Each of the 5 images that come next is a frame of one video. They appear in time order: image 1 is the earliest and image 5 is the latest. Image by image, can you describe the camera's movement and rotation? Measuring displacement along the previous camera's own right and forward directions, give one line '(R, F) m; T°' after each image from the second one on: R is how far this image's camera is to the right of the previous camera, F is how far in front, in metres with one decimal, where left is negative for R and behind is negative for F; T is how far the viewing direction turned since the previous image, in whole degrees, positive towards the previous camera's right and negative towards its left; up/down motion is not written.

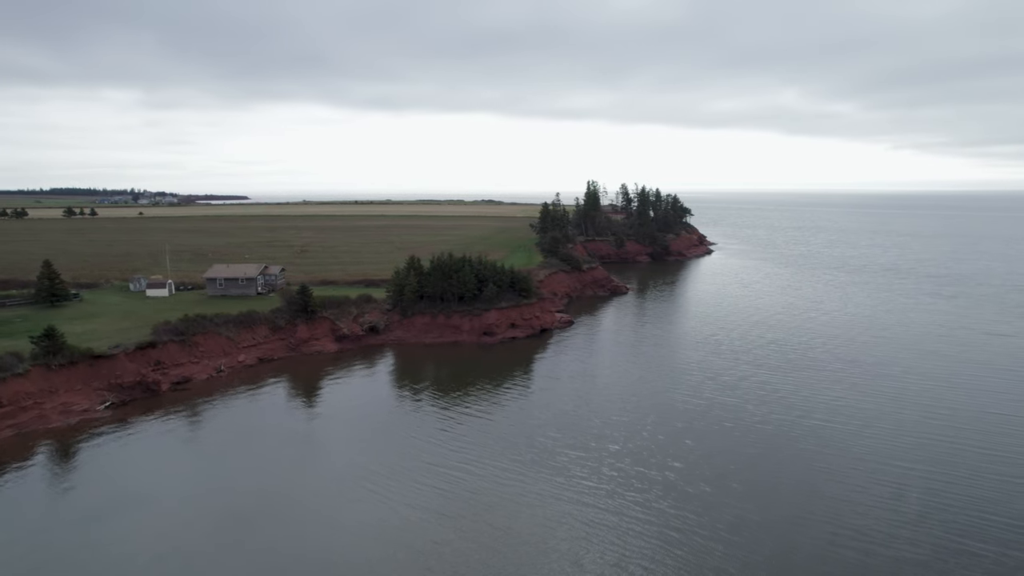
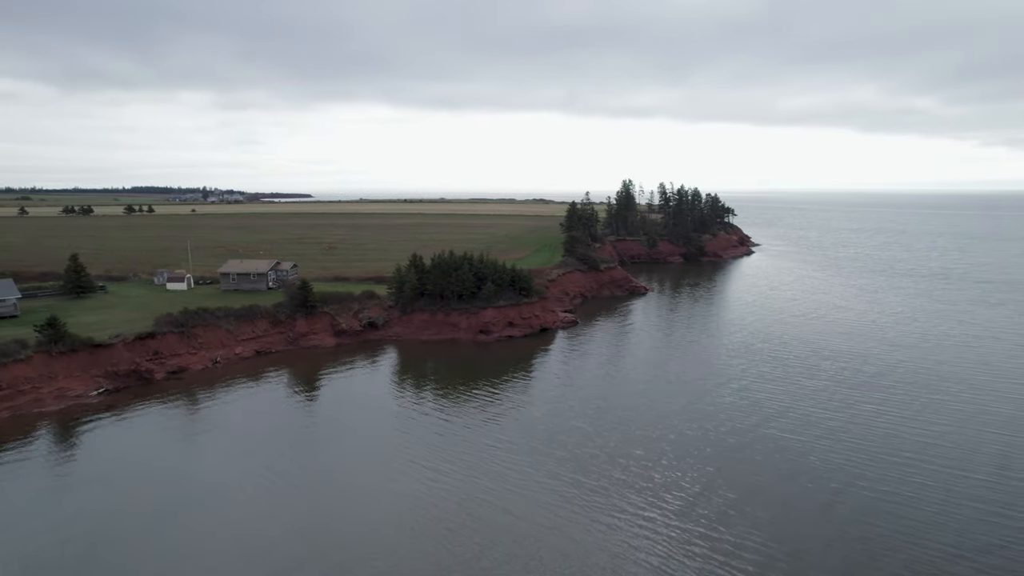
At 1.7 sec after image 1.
(+3.7, +0.3) m; -4°
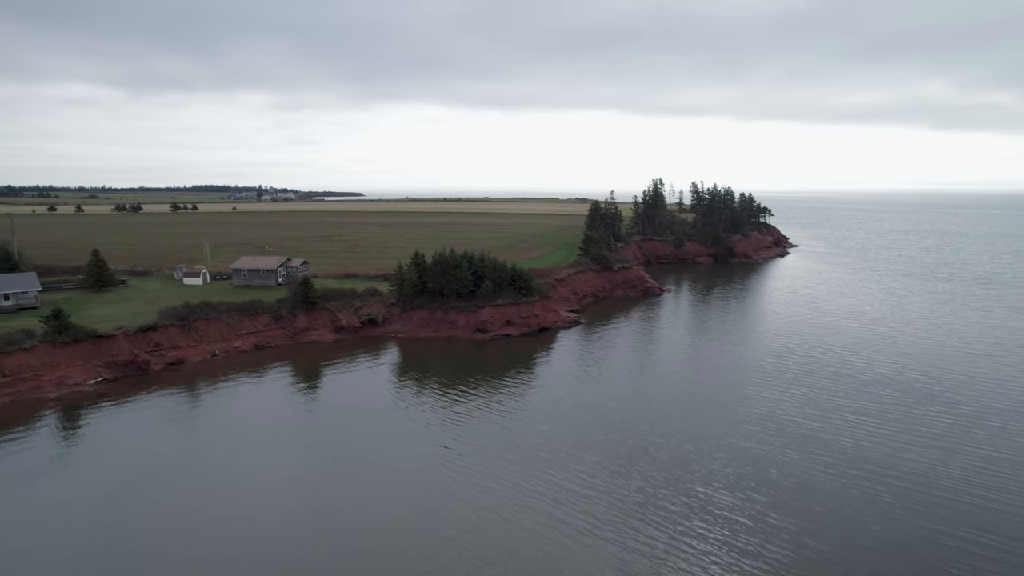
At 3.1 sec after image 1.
(+3.0, +0.2) m; -4°
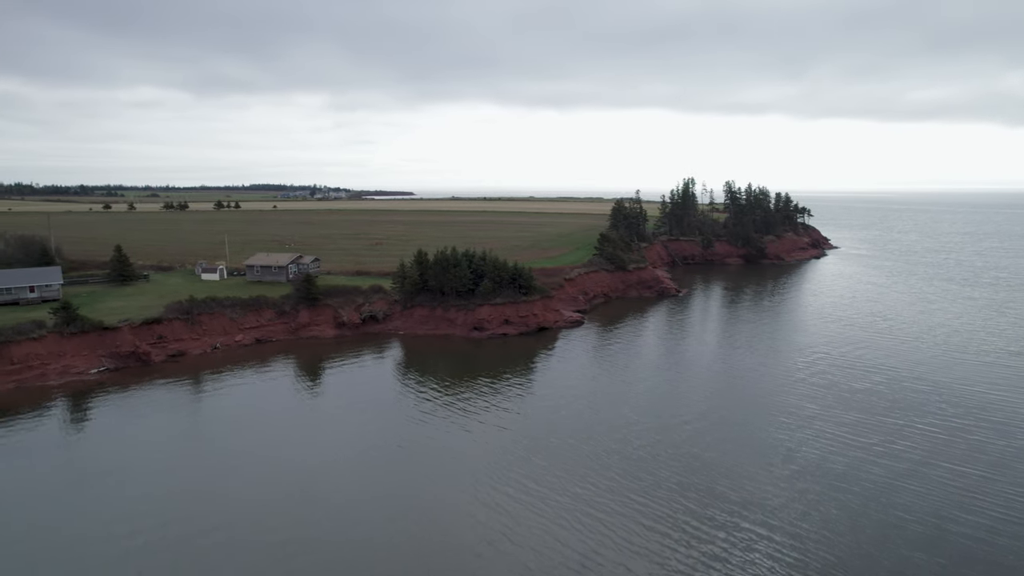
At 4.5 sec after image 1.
(+3.1, +0.1) m; -4°
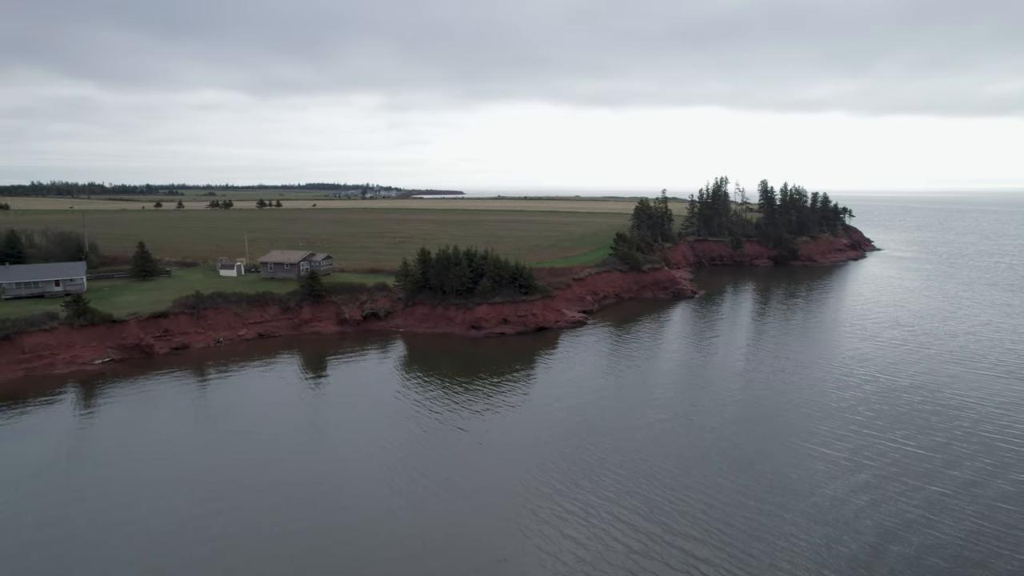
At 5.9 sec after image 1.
(+3.1, +0.1) m; -4°
